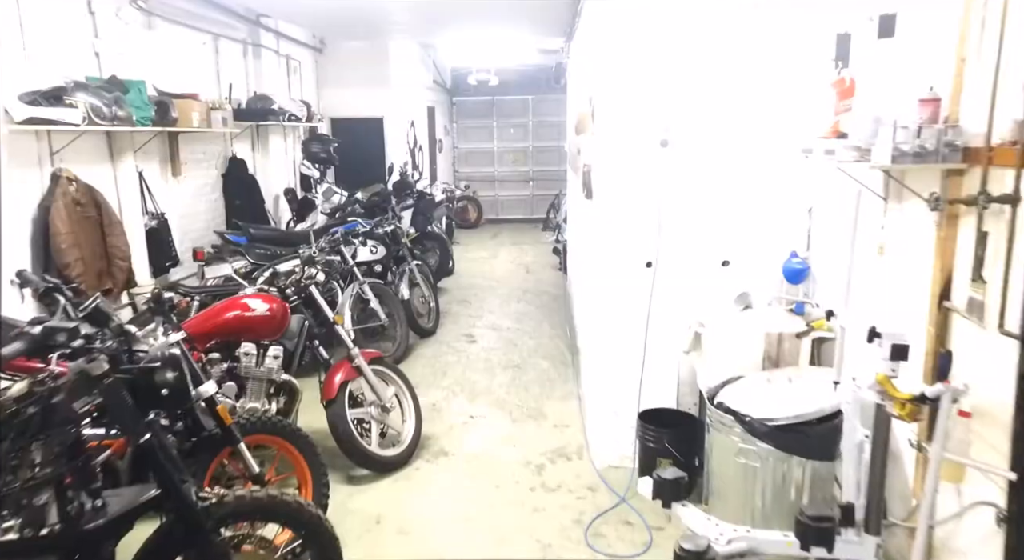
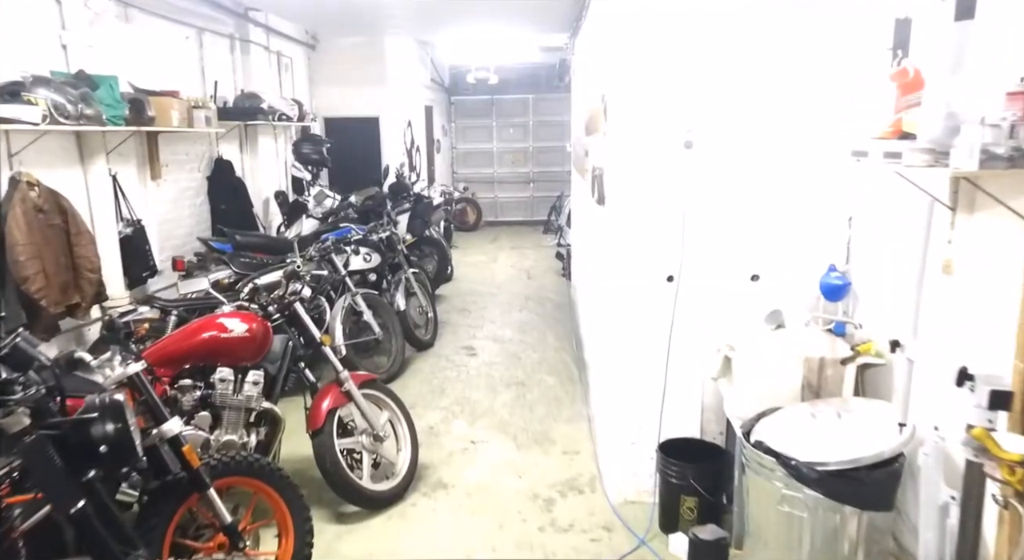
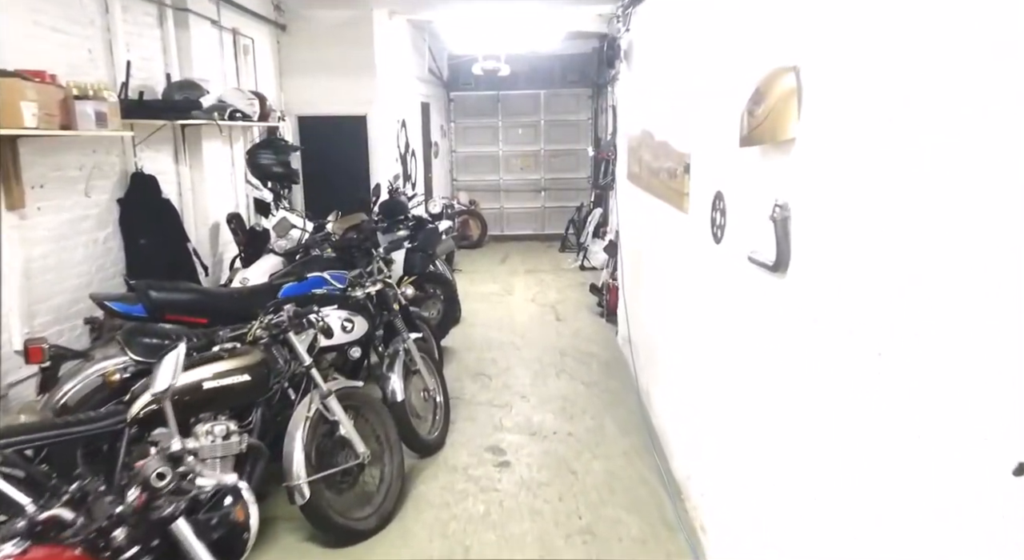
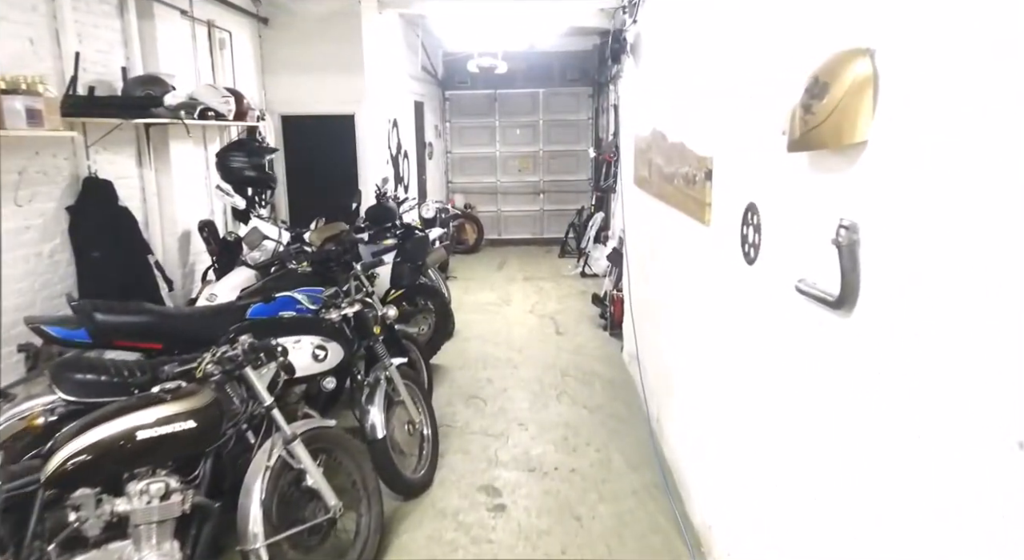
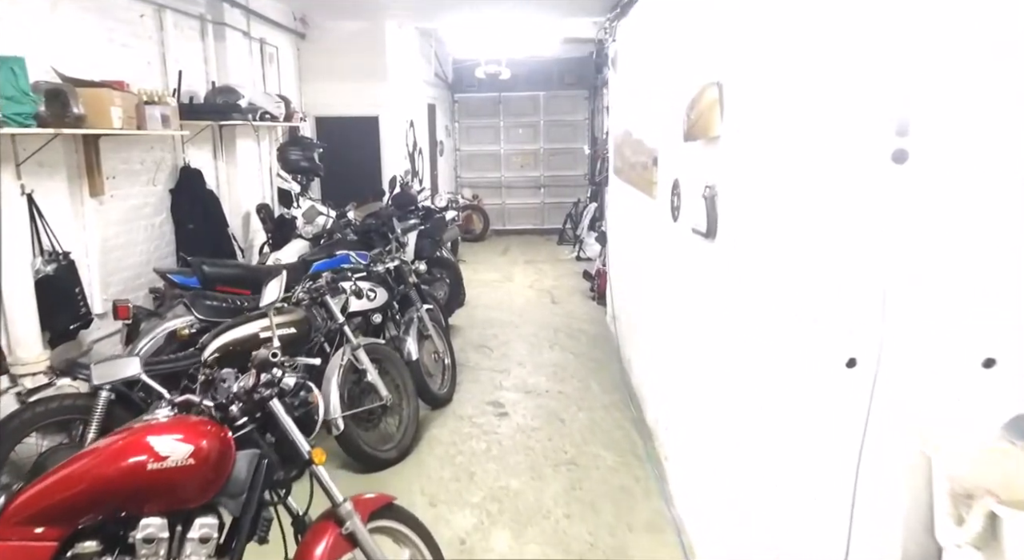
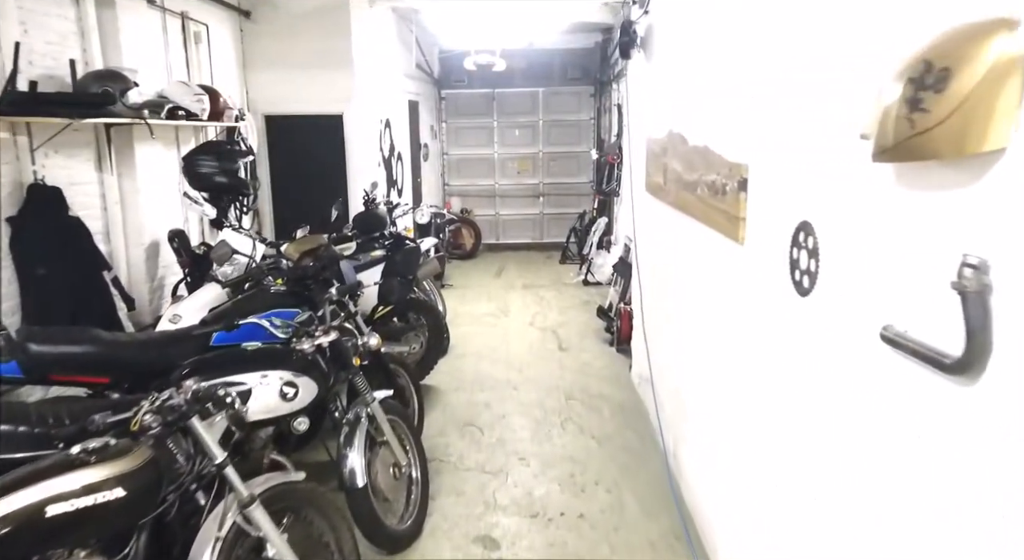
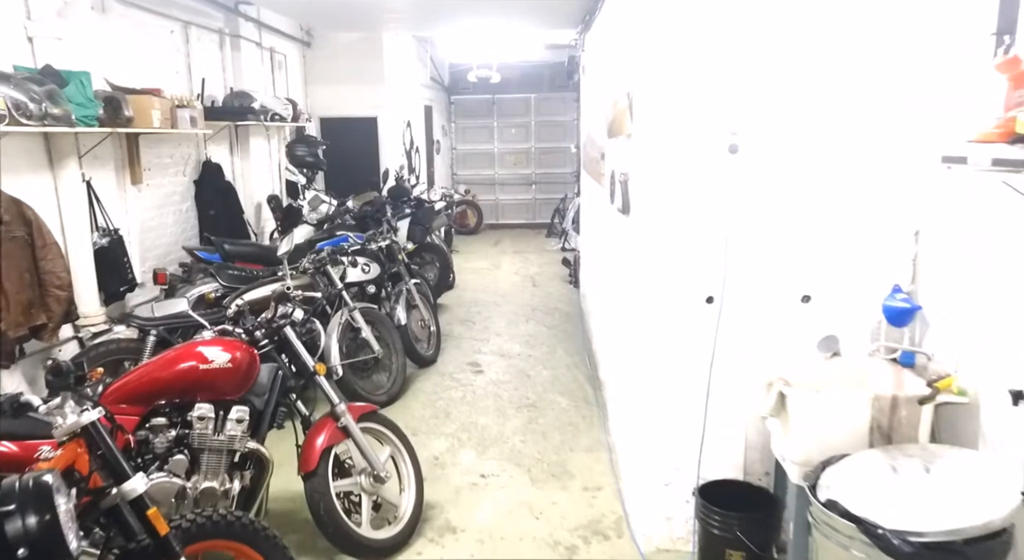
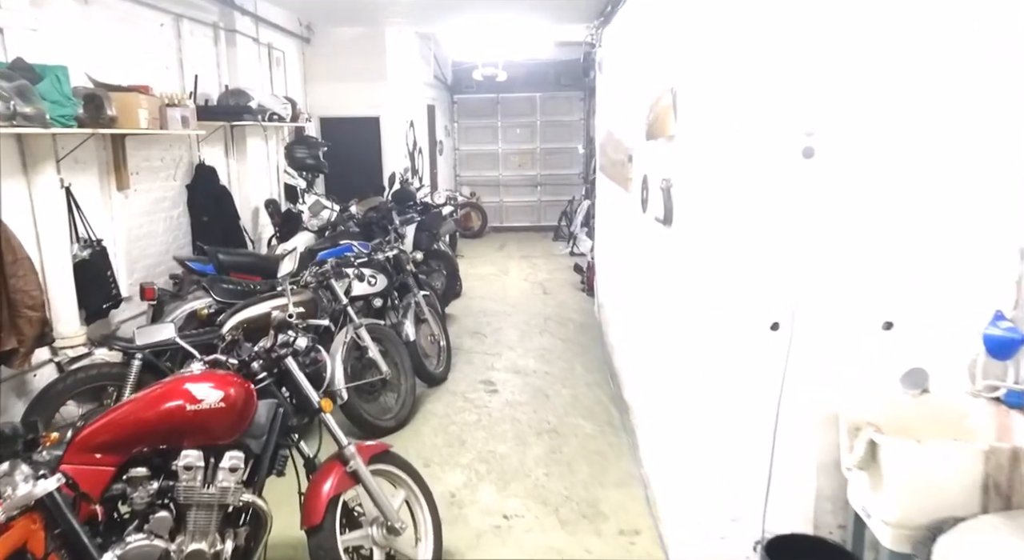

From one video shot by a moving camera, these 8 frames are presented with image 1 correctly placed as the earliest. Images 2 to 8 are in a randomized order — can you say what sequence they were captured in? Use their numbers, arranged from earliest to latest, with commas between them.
2, 7, 8, 5, 3, 4, 6
